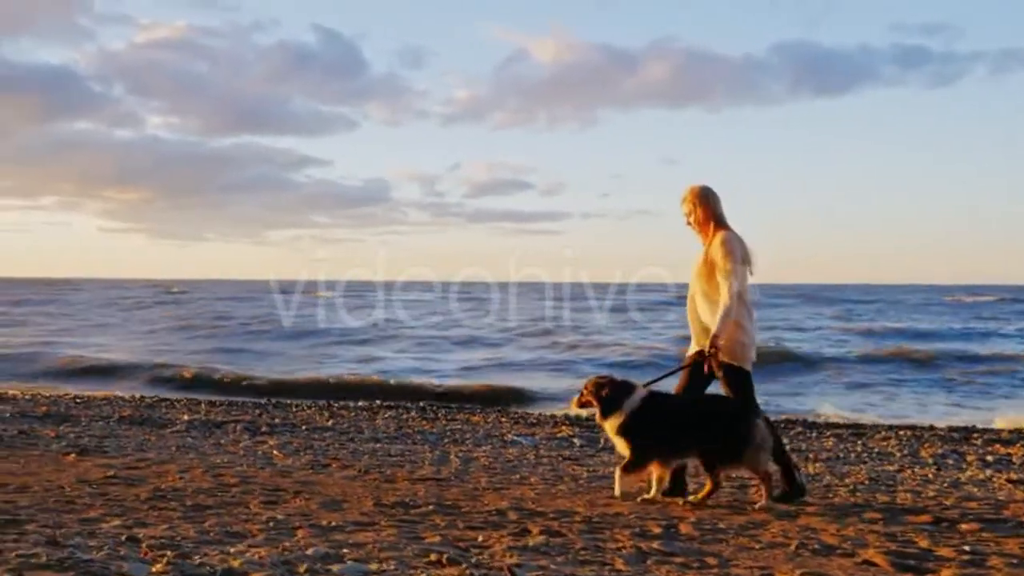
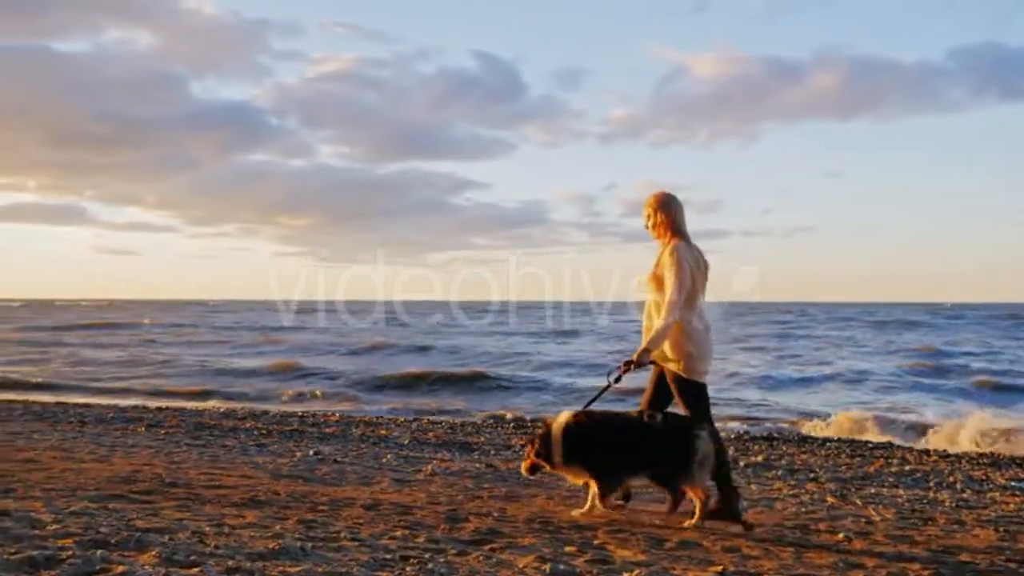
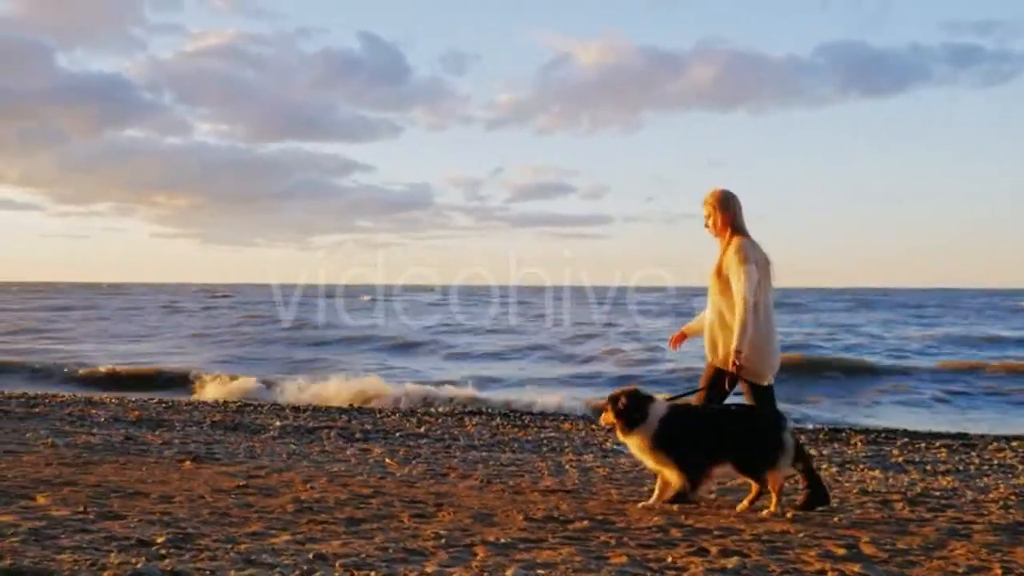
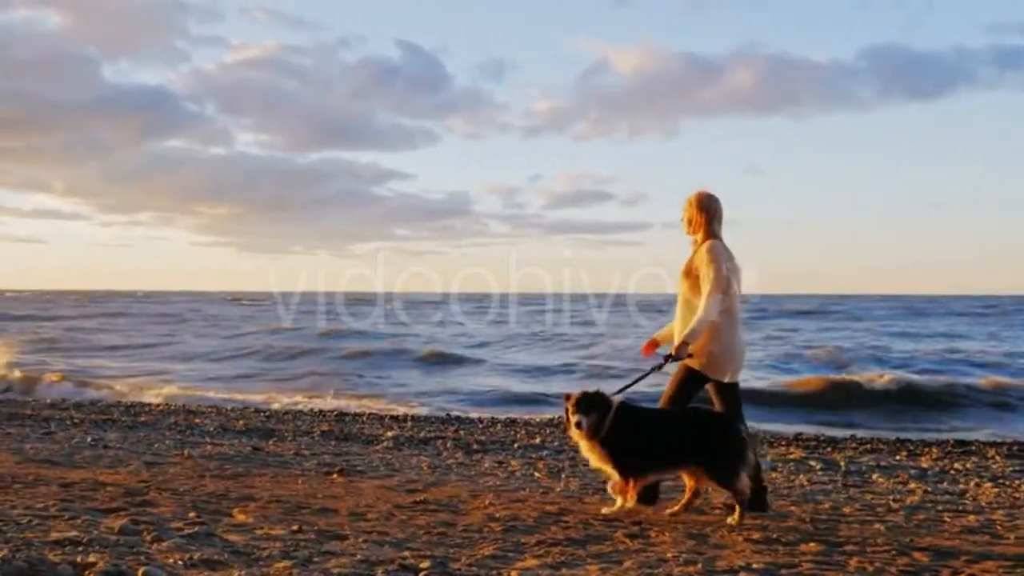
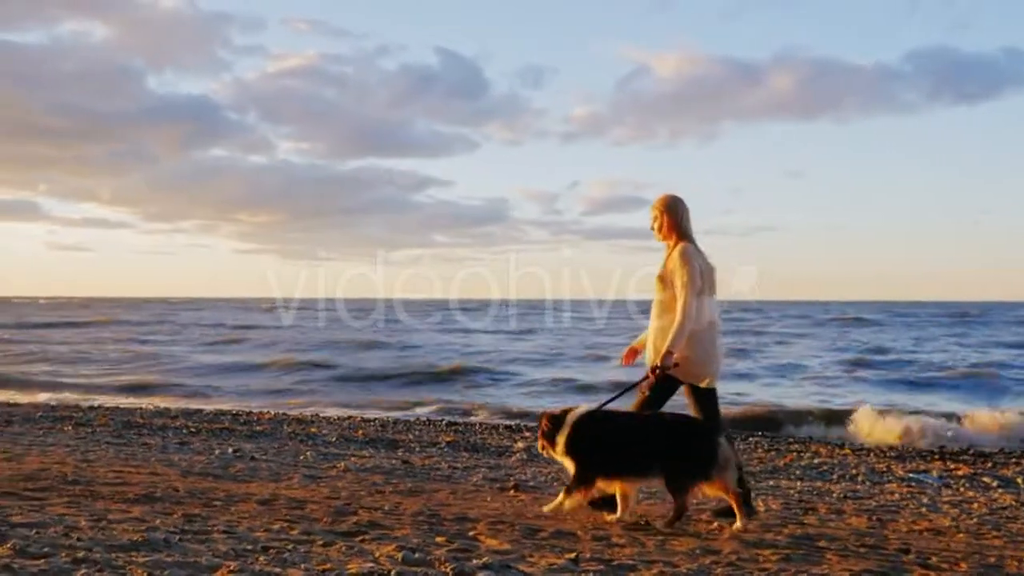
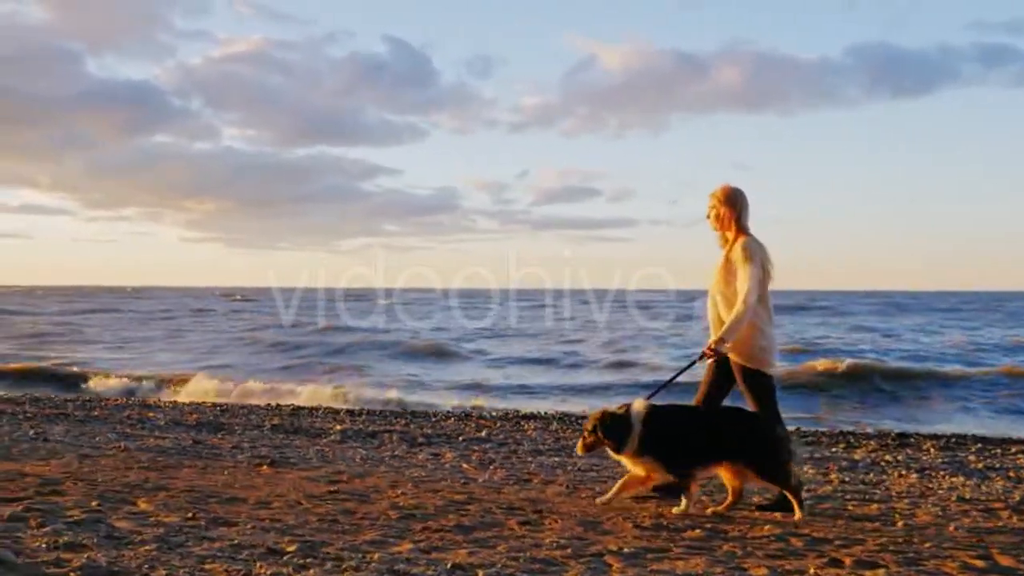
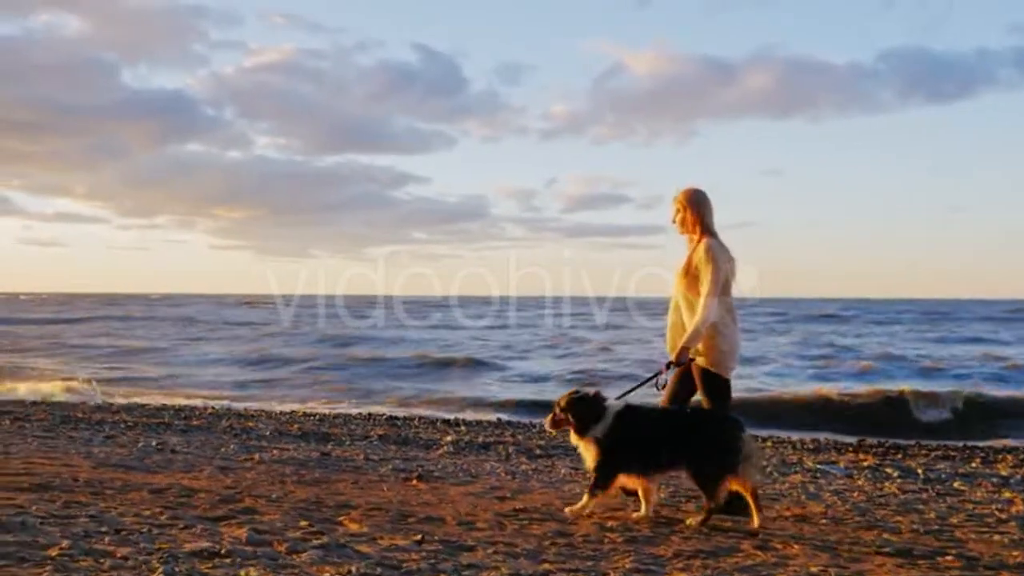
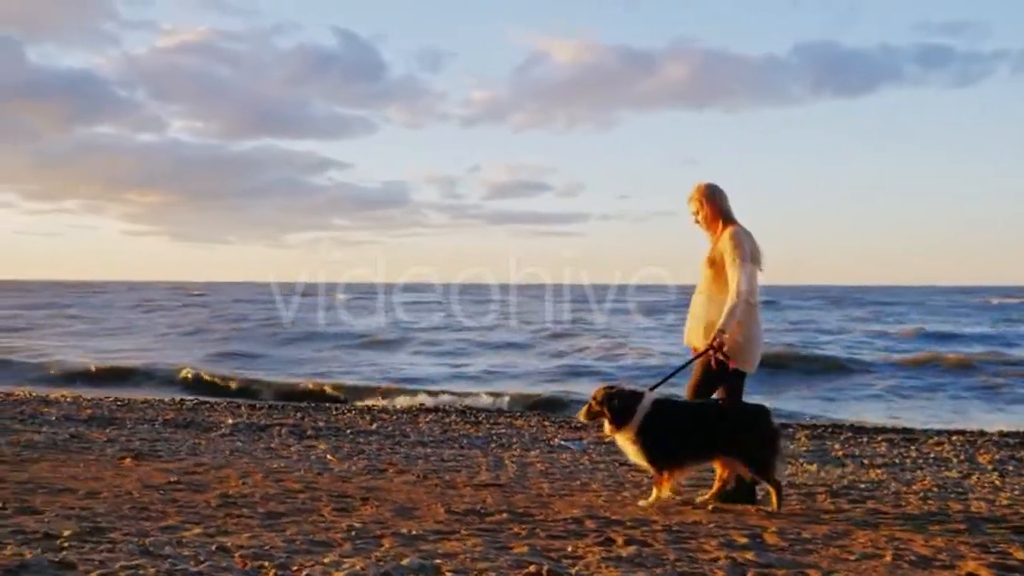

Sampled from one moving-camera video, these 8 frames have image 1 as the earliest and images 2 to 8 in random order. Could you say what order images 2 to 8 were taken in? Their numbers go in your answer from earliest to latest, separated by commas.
8, 3, 6, 4, 7, 5, 2
